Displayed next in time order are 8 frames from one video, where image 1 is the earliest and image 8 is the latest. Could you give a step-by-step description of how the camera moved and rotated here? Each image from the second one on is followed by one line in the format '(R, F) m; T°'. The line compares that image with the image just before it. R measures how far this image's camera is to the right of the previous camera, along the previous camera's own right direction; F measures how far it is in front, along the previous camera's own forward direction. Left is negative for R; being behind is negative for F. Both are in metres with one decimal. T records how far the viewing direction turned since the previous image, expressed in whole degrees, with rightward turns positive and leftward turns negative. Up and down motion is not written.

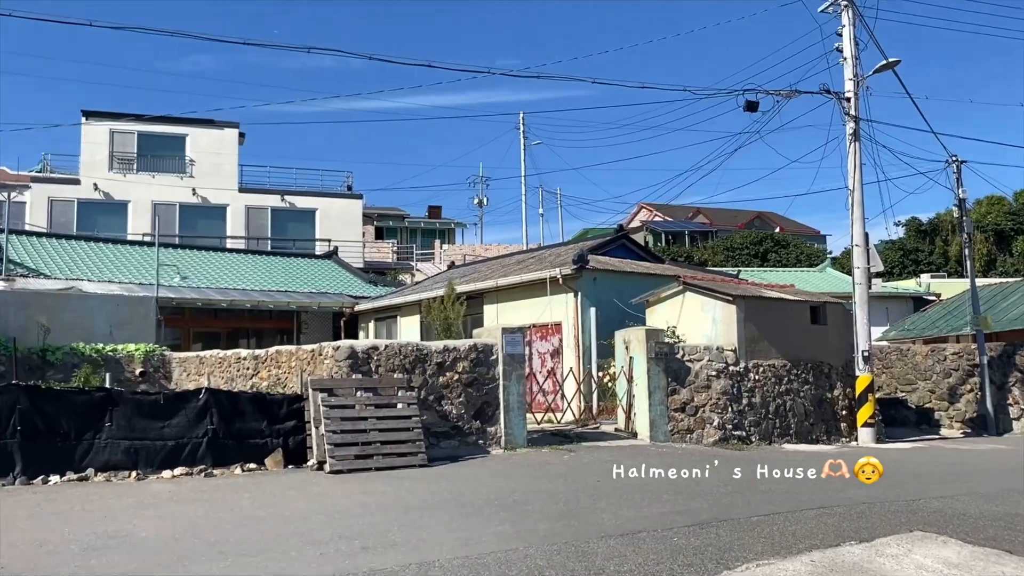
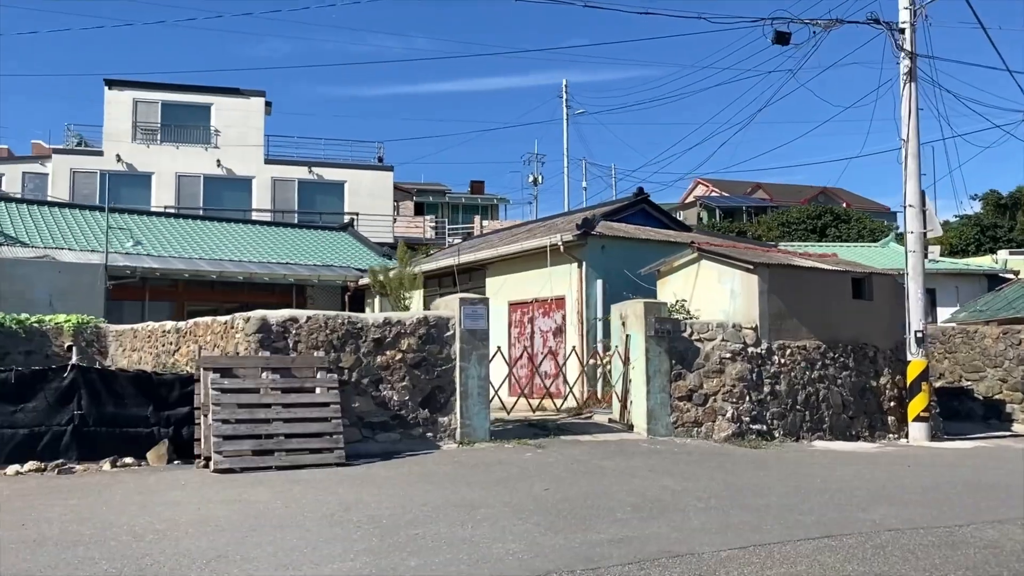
(+1.3, +2.3) m; -4°
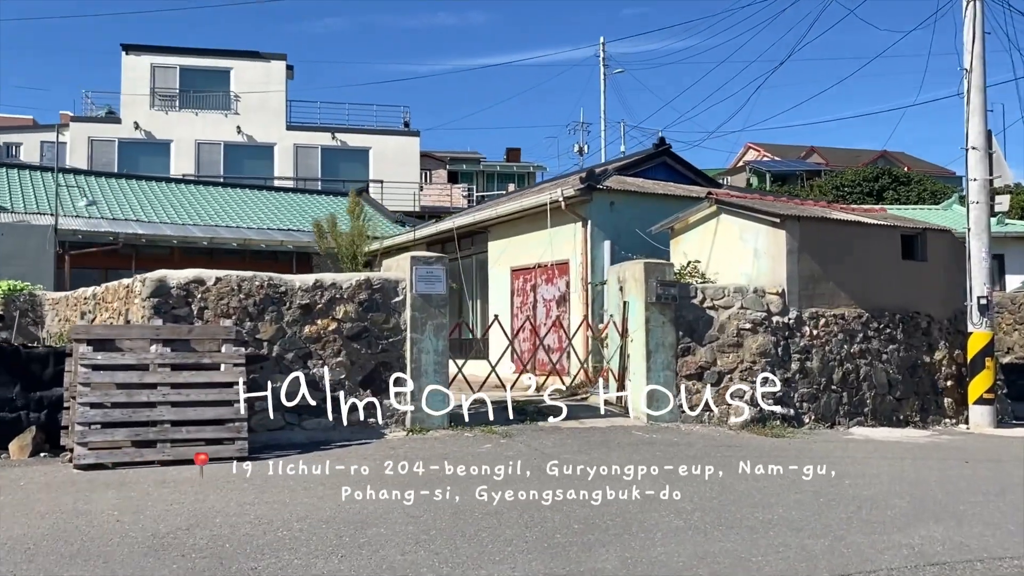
(+0.9, +1.9) m; -4°
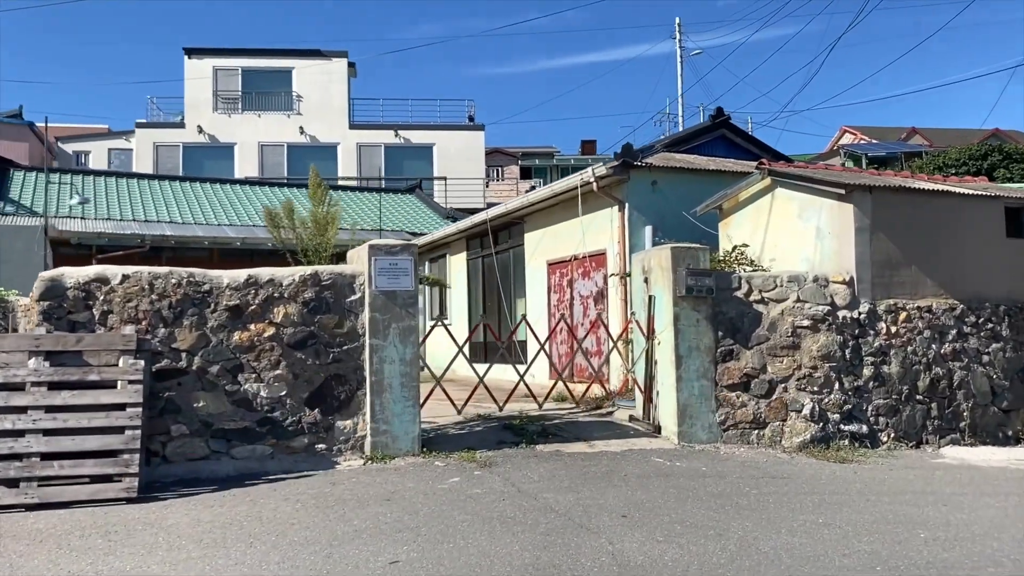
(+0.9, +1.8) m; -6°
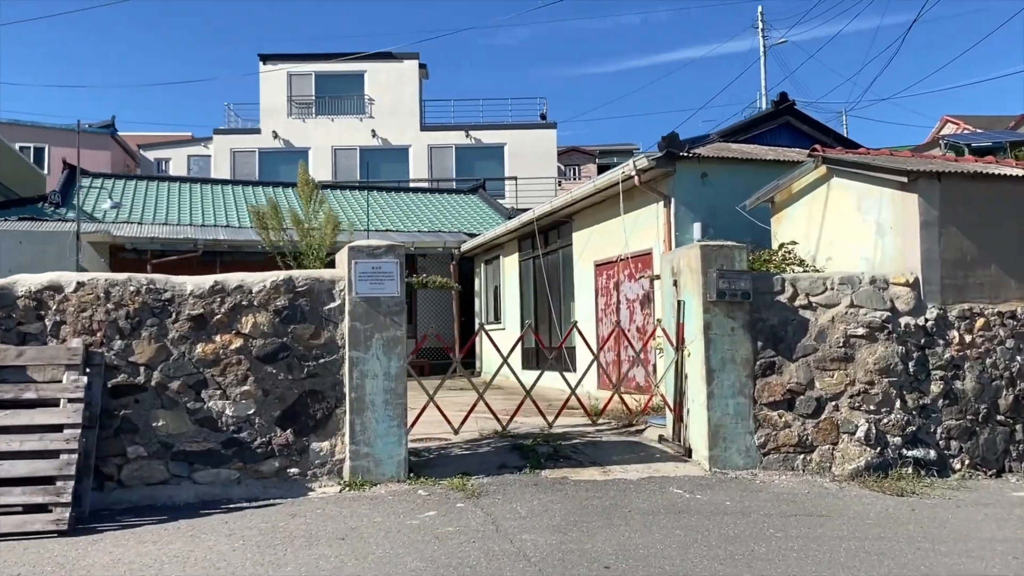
(+0.7, +0.9) m; -6°
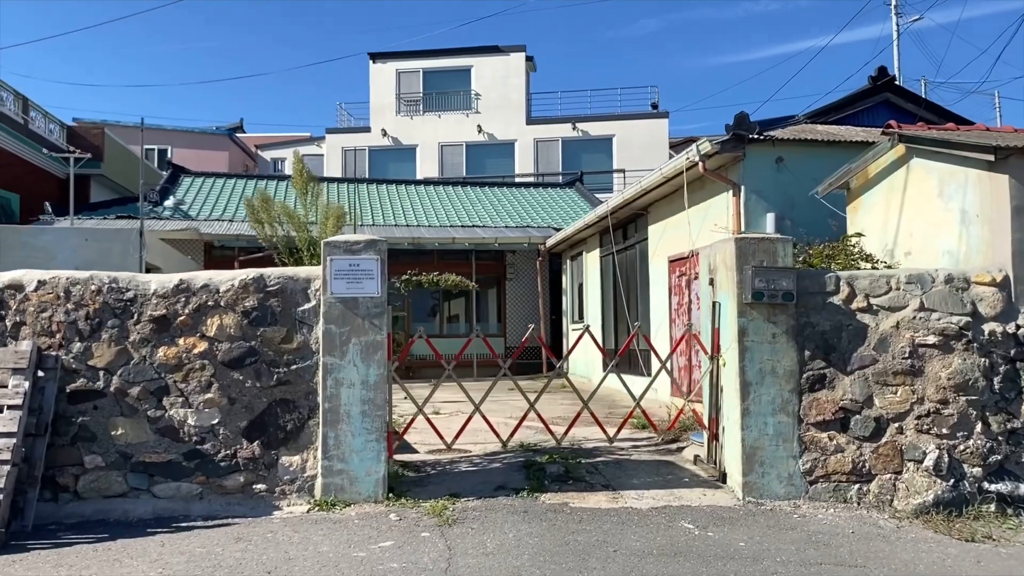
(+0.9, +0.9) m; -8°
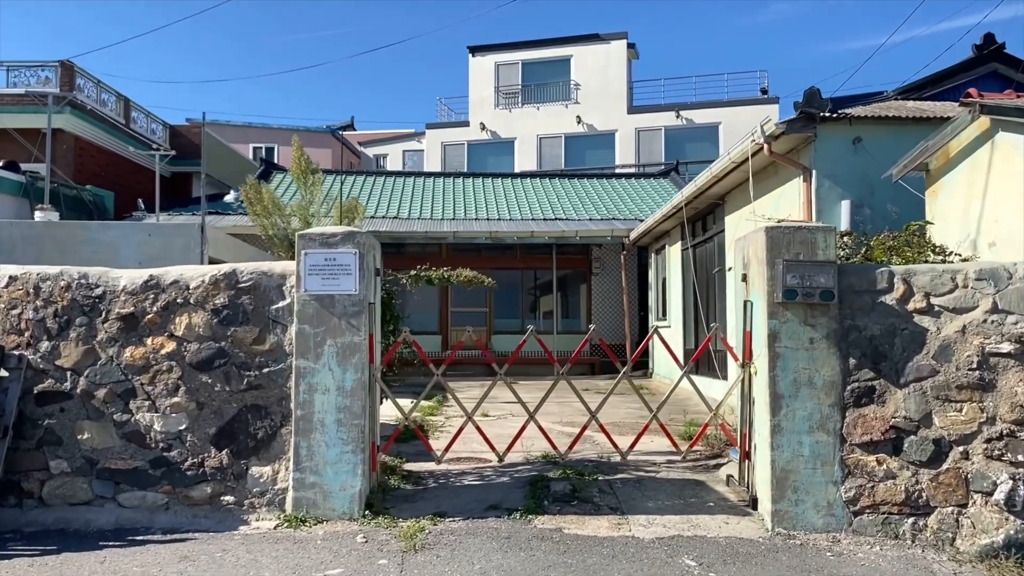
(+0.8, +0.7) m; -8°
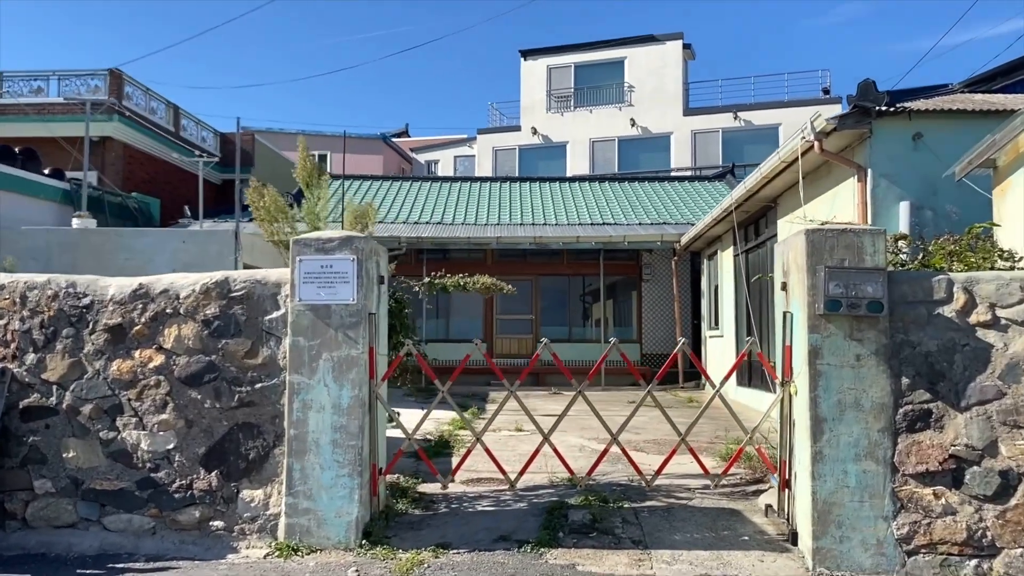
(+0.3, +0.5) m; -4°
